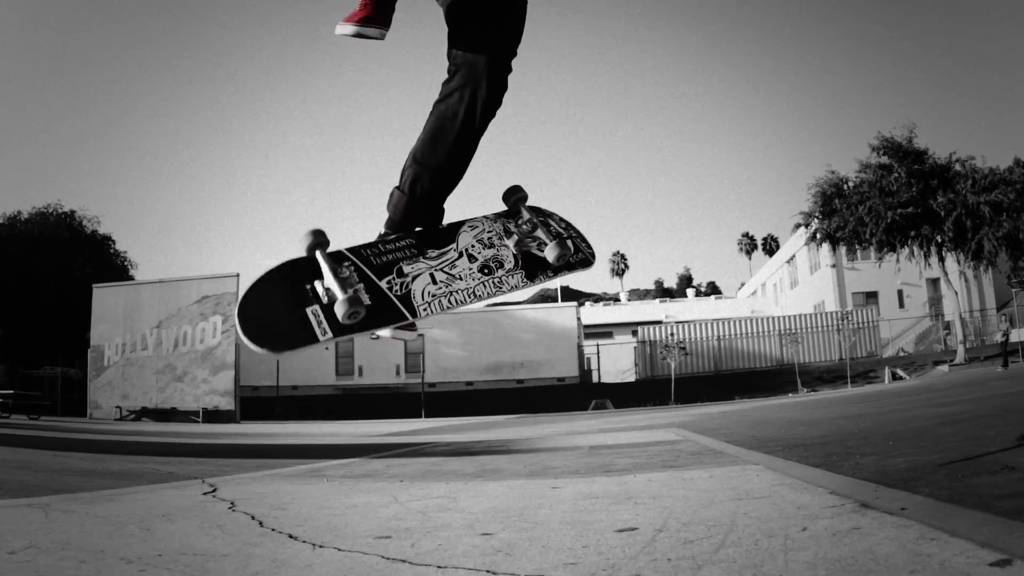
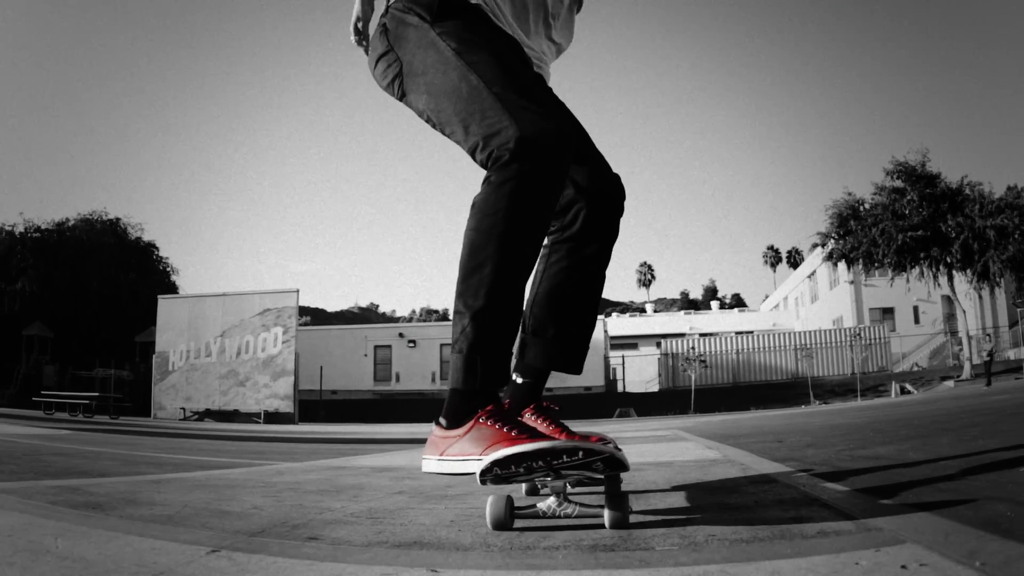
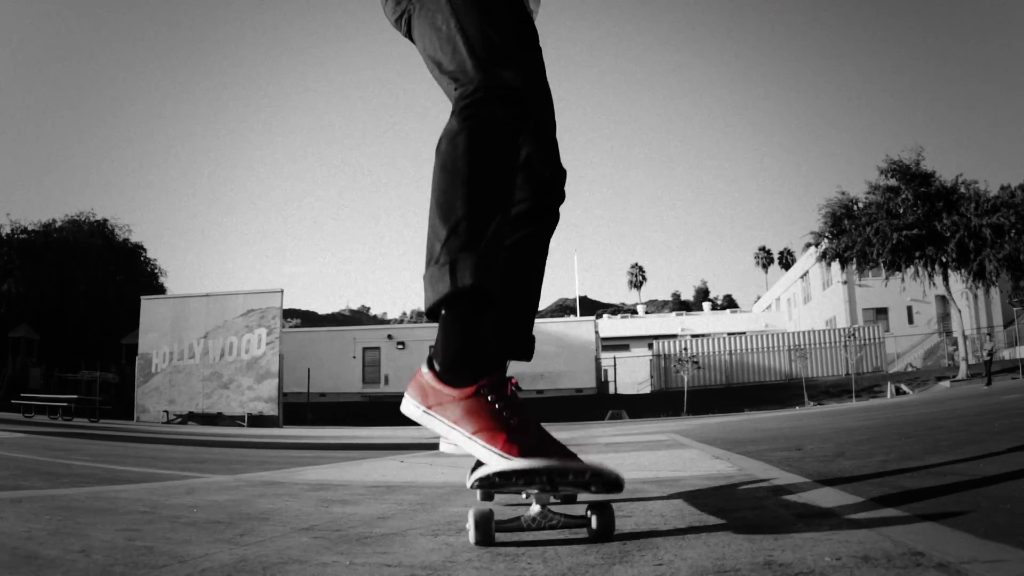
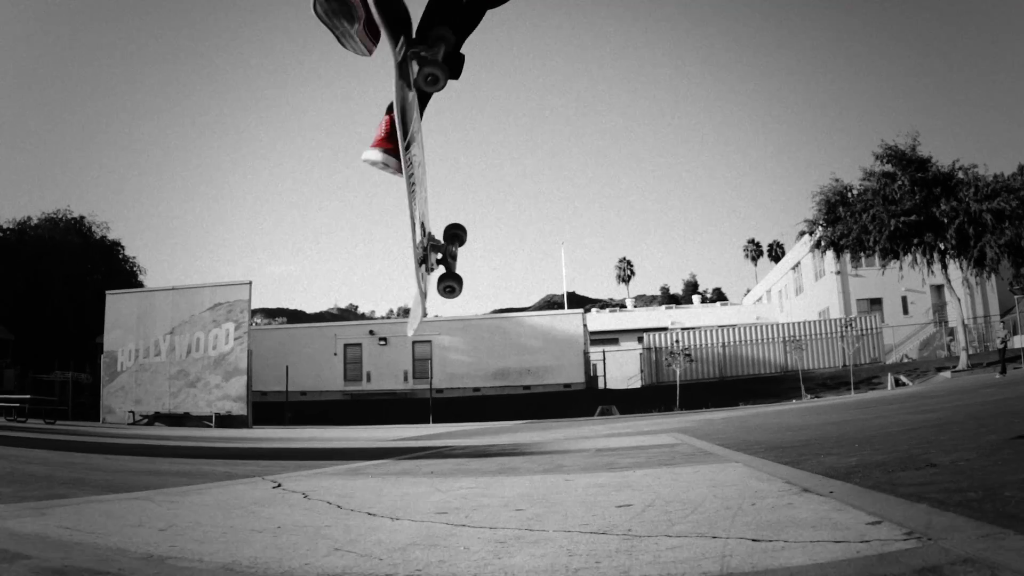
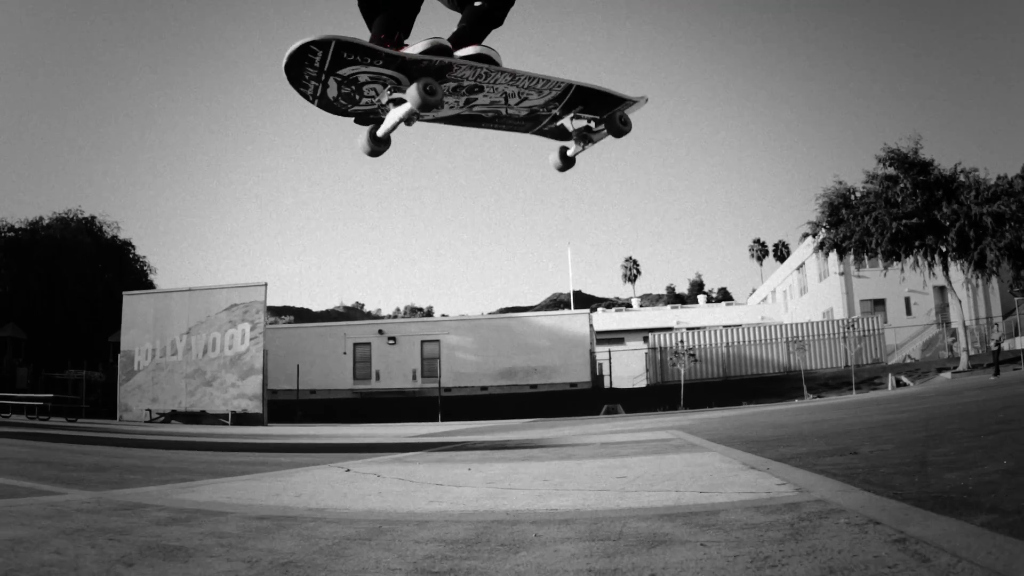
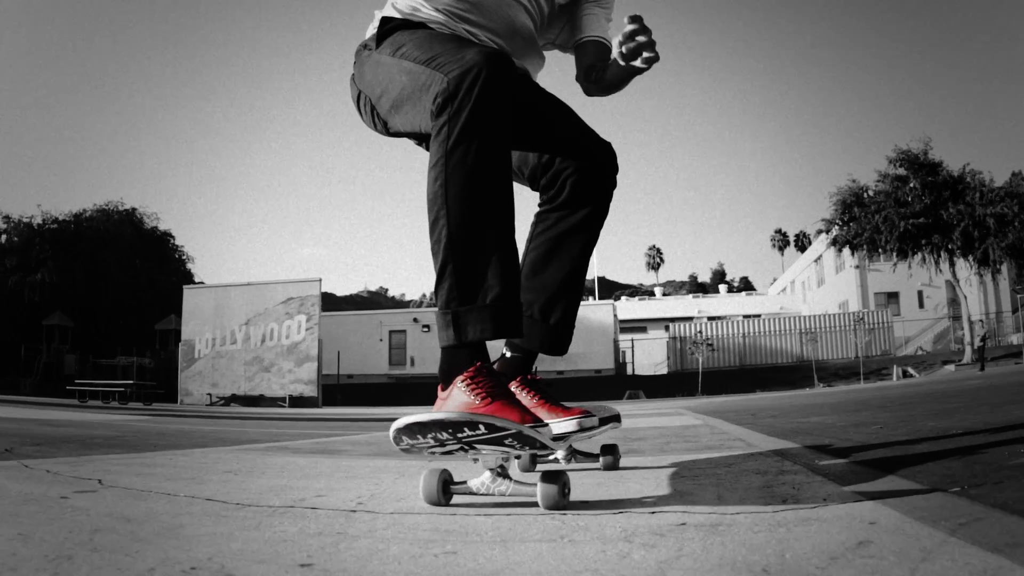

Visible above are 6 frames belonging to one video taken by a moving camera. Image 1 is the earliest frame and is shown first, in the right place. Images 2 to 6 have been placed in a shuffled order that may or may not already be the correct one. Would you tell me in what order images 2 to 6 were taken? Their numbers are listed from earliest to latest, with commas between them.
4, 5, 3, 2, 6
